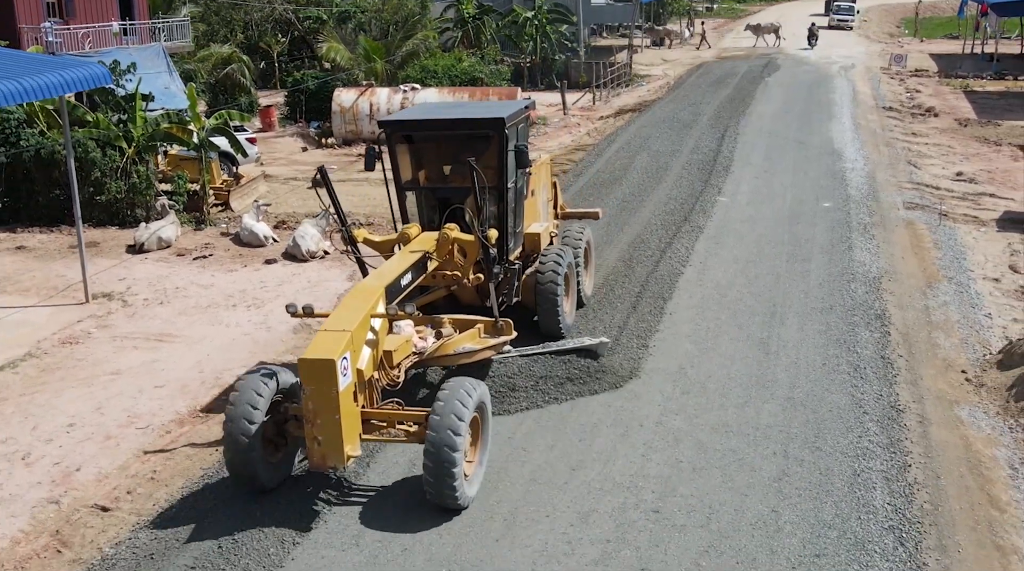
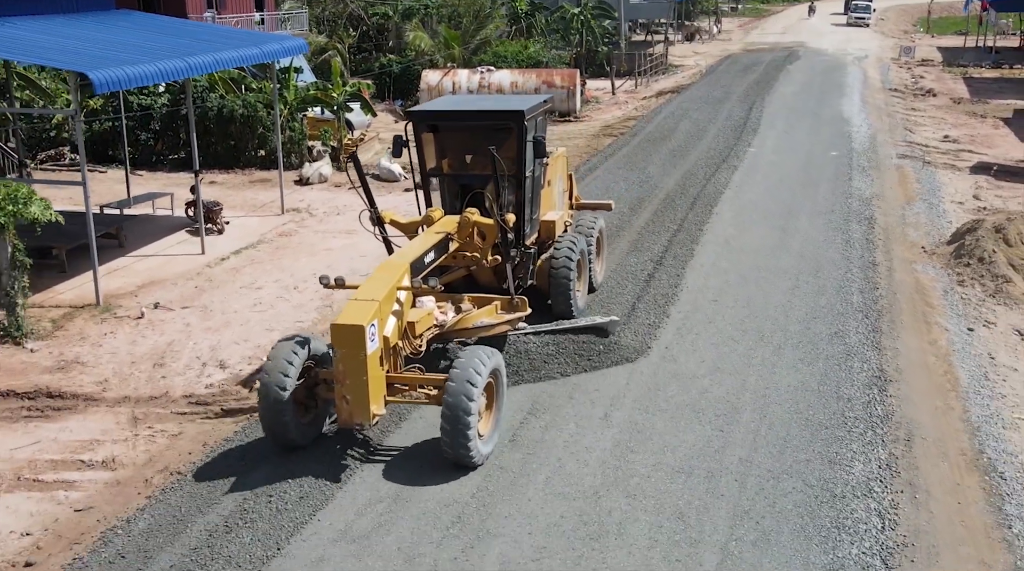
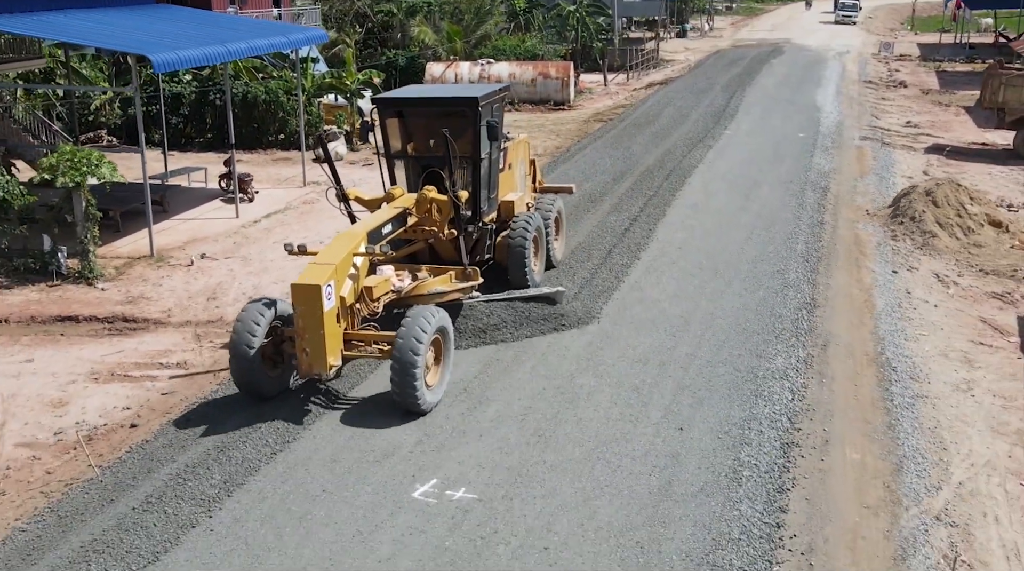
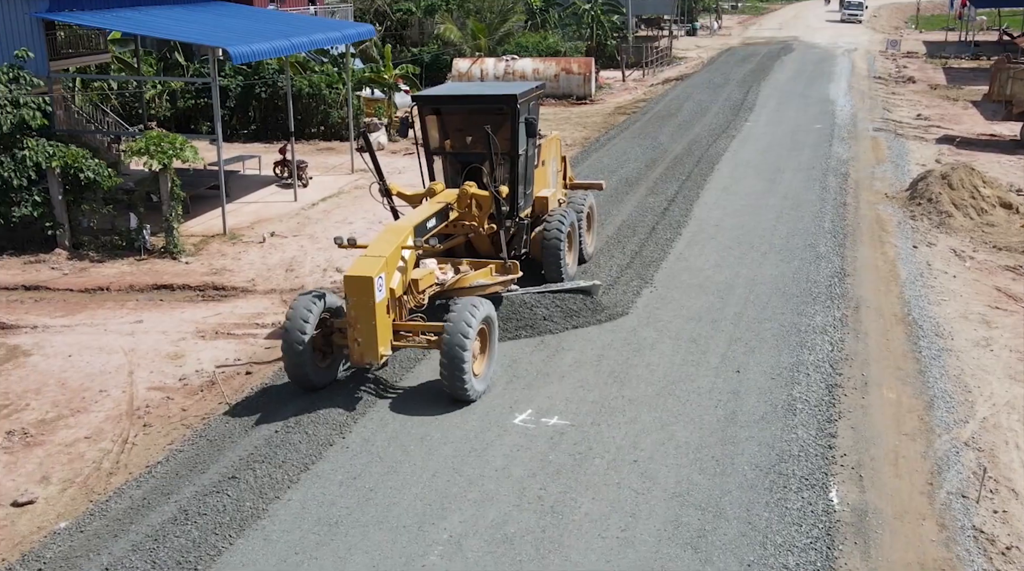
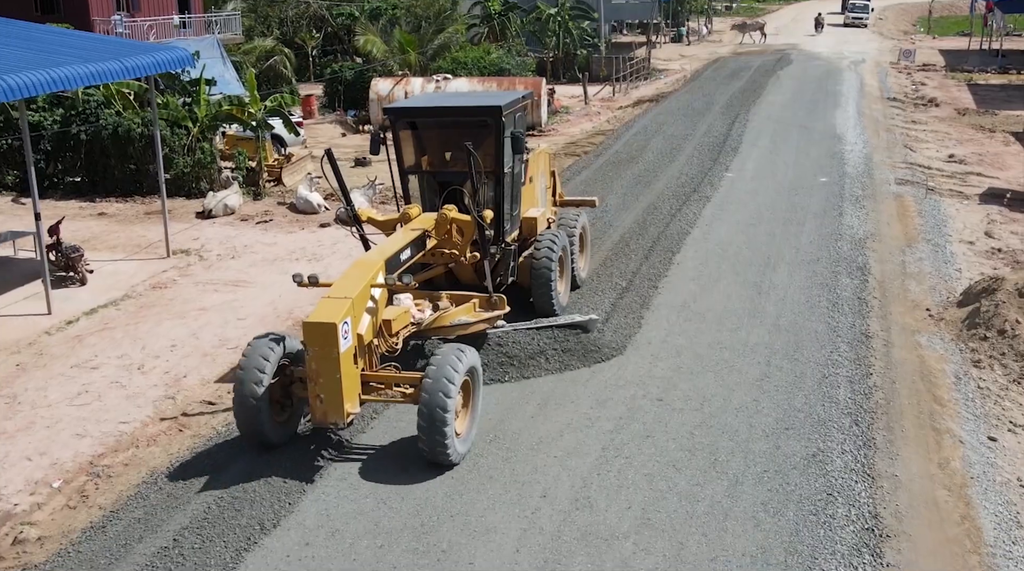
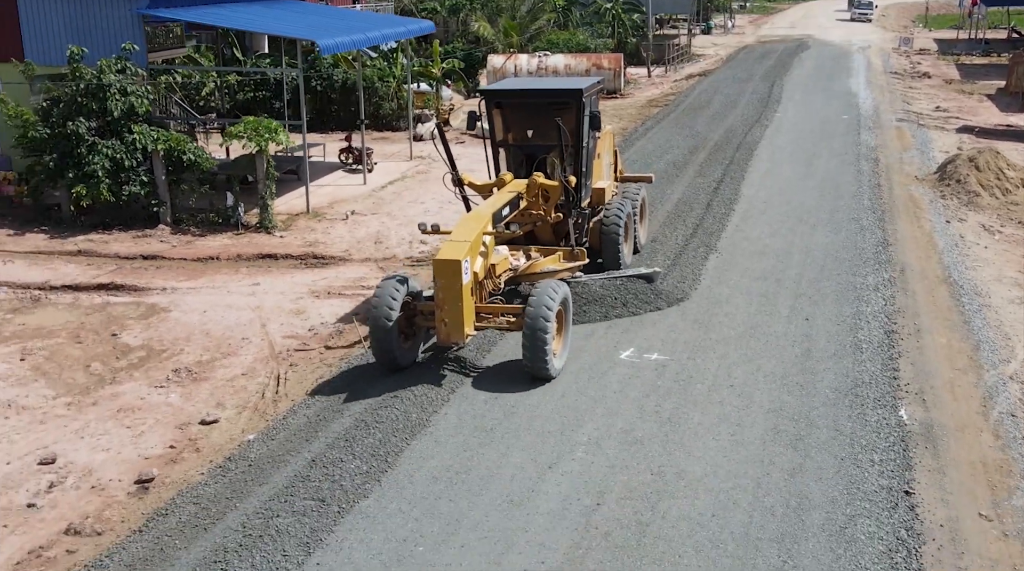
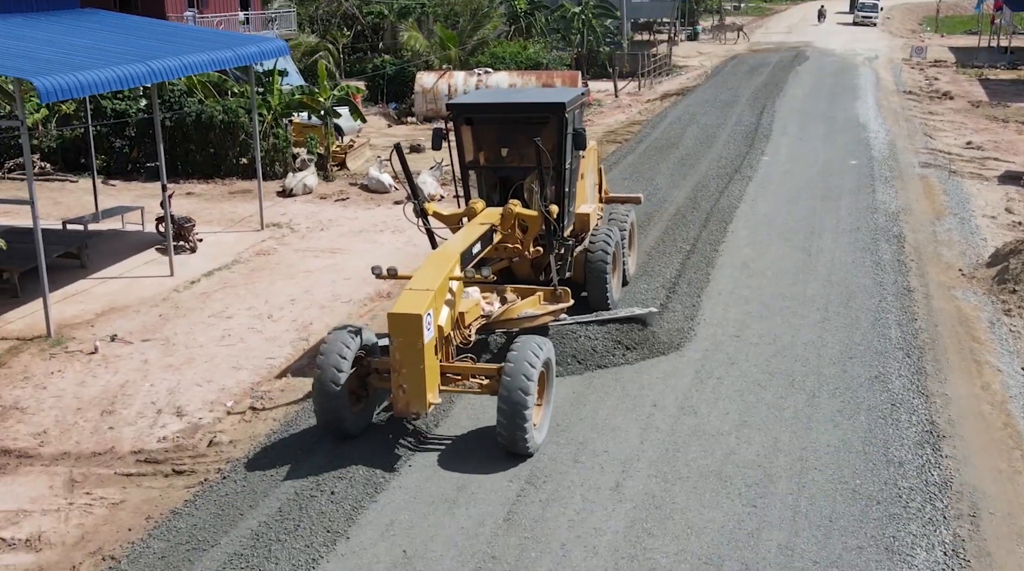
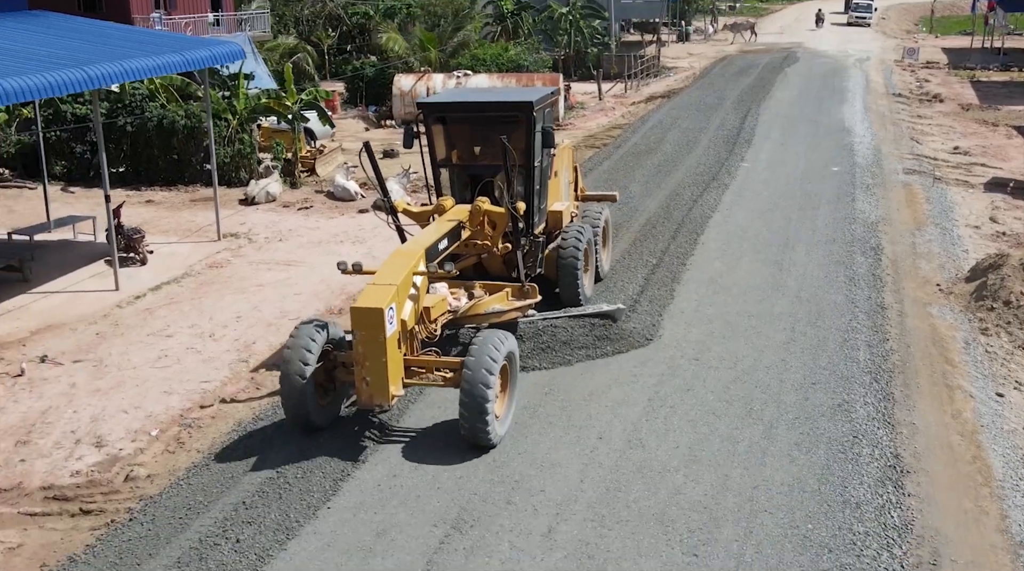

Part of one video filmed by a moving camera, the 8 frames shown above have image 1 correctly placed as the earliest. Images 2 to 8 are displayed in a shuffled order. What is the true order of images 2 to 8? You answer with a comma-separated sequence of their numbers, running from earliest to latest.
5, 8, 7, 2, 3, 4, 6
